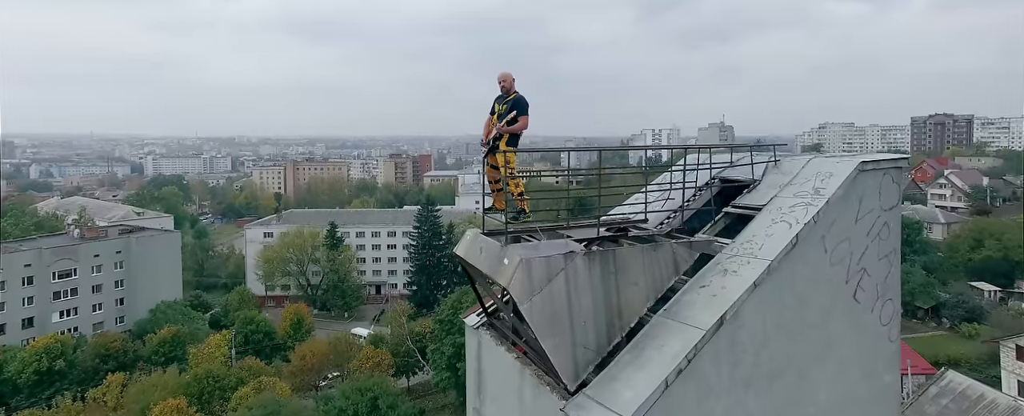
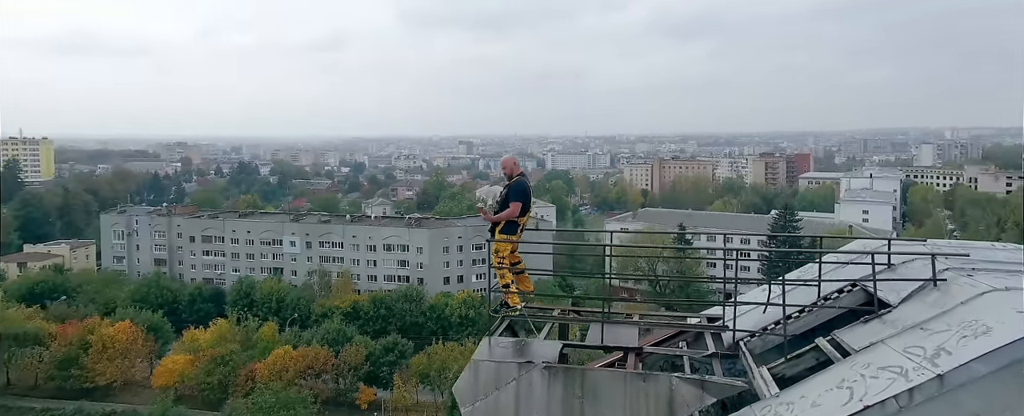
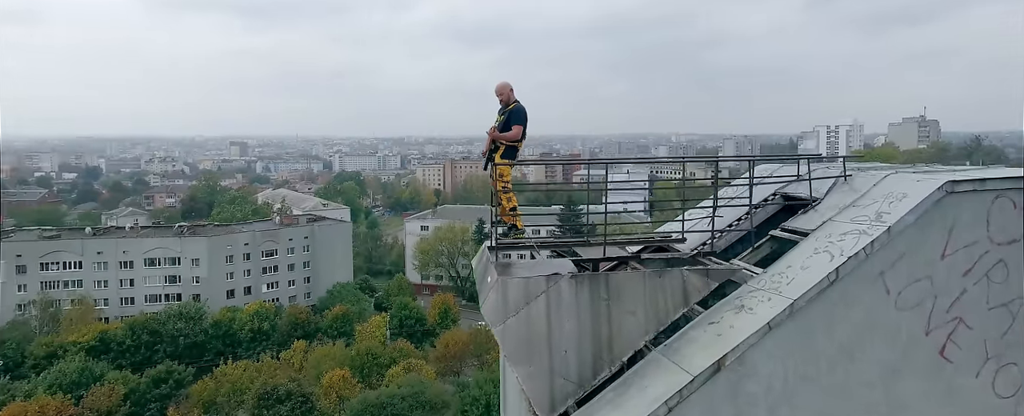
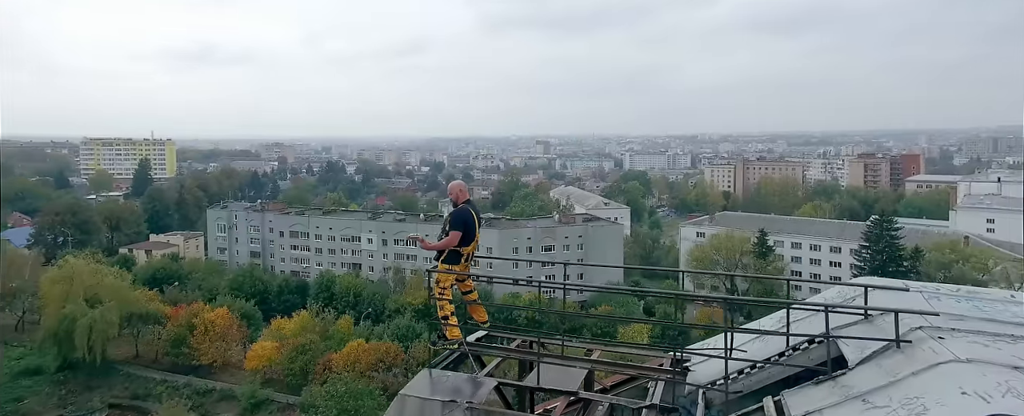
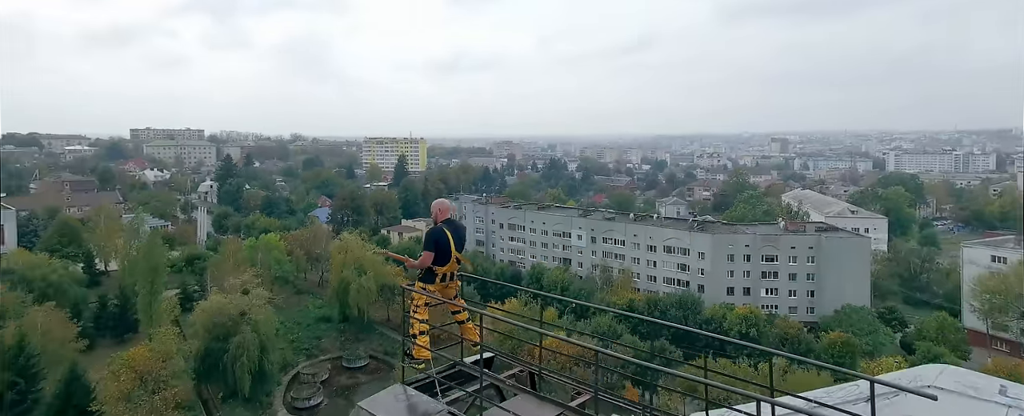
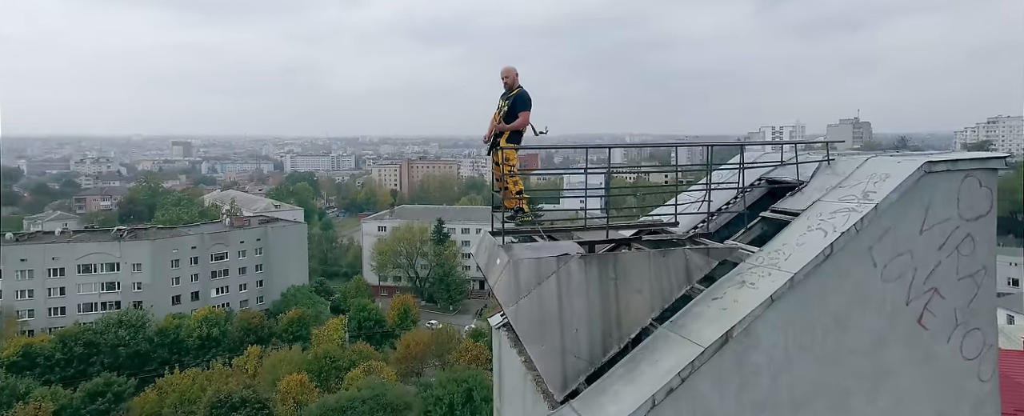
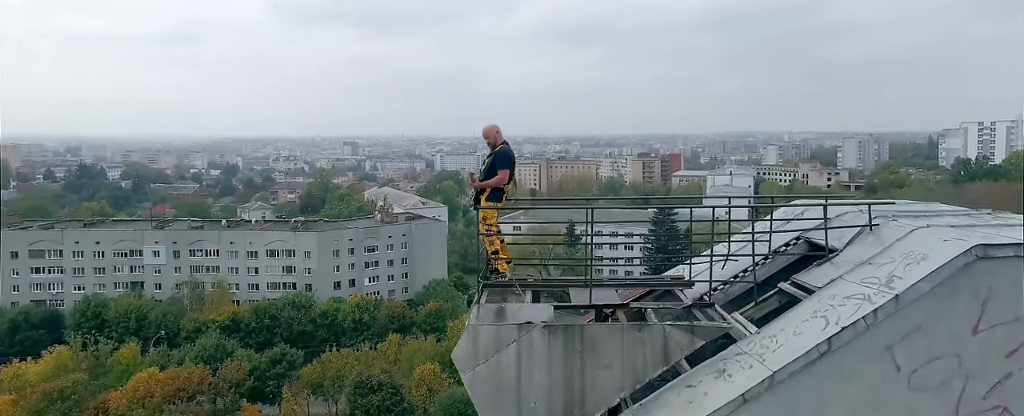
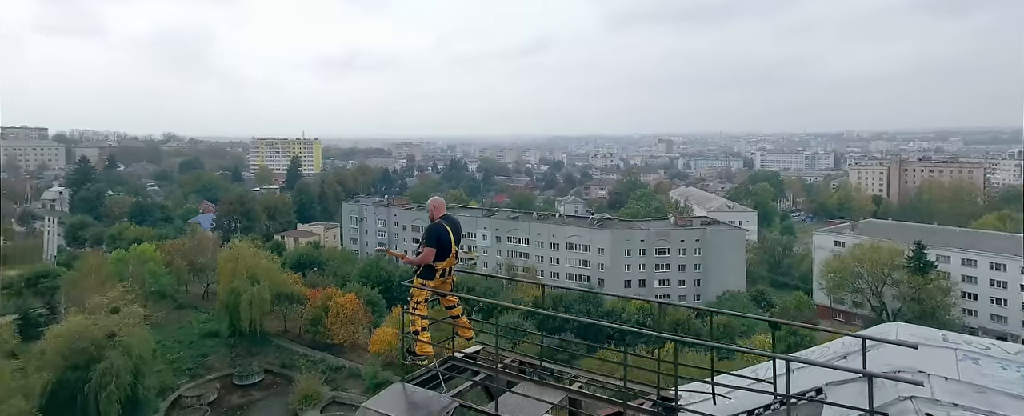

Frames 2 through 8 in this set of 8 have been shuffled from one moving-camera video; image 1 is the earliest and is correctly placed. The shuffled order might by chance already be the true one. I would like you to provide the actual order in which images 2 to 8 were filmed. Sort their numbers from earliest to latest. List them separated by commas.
6, 3, 7, 2, 4, 8, 5
